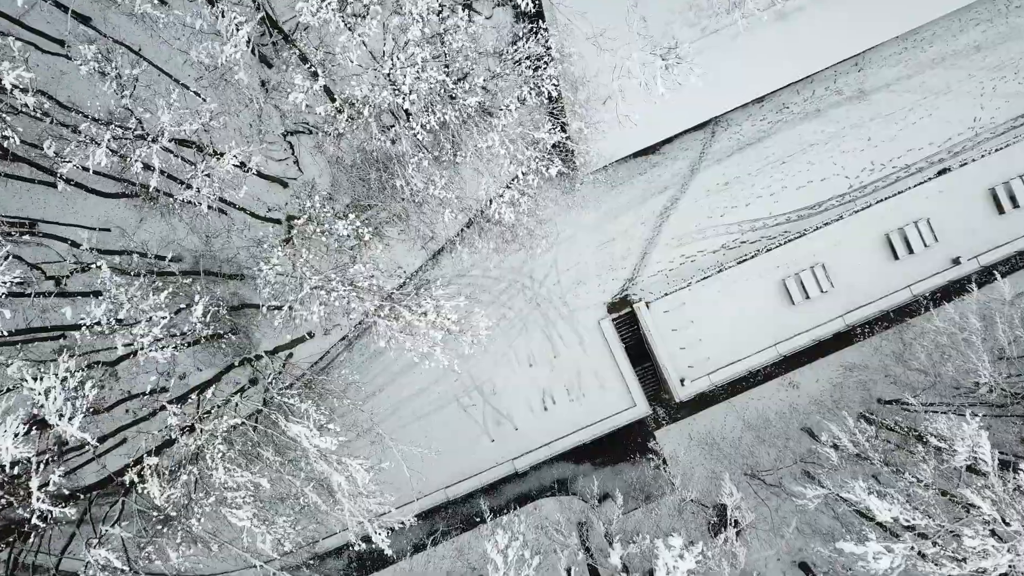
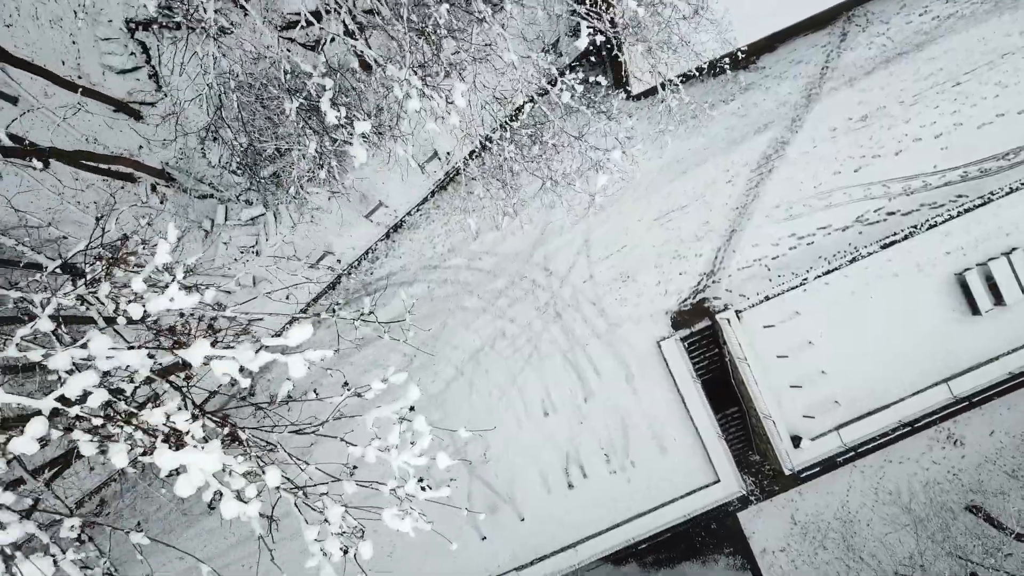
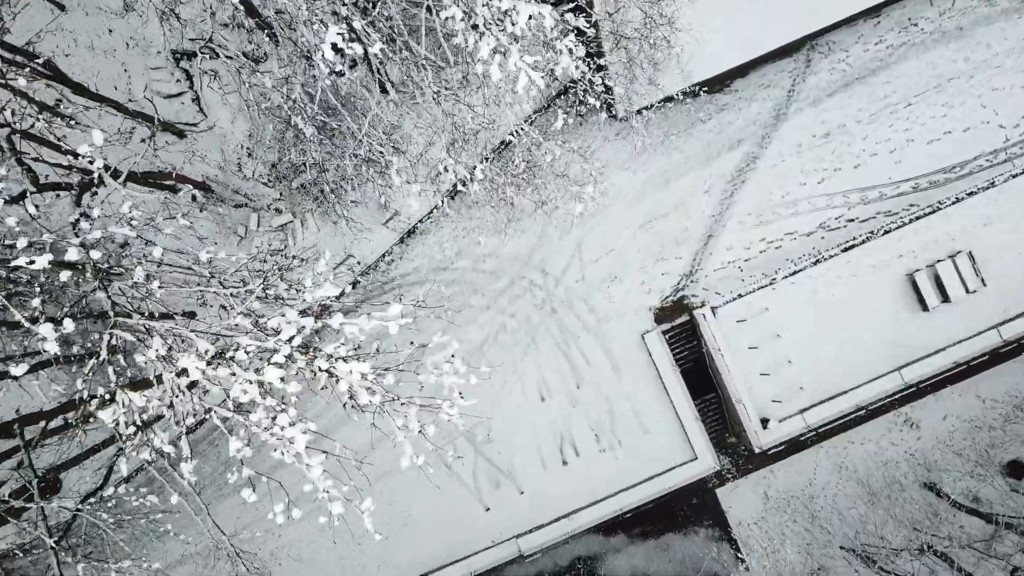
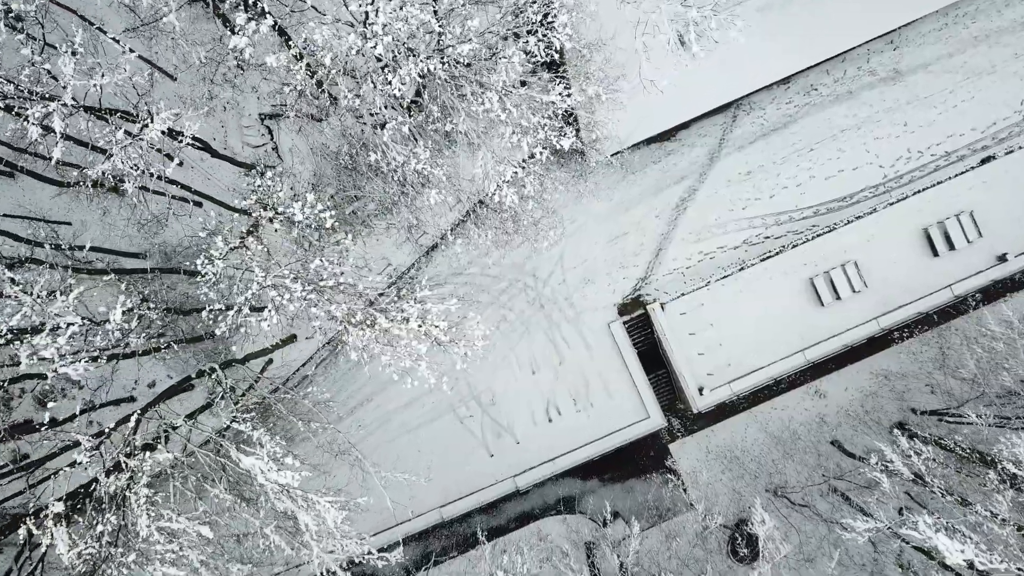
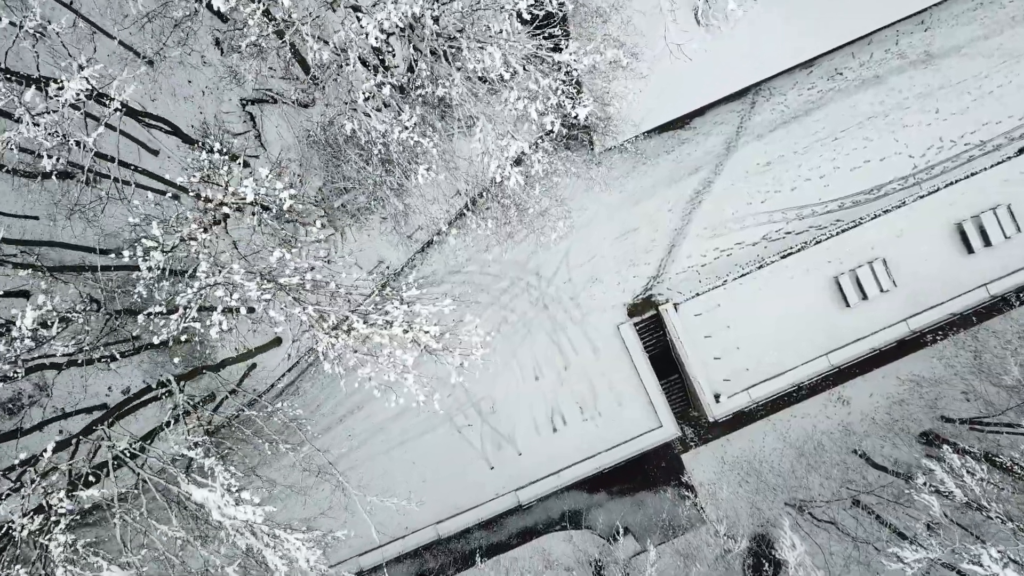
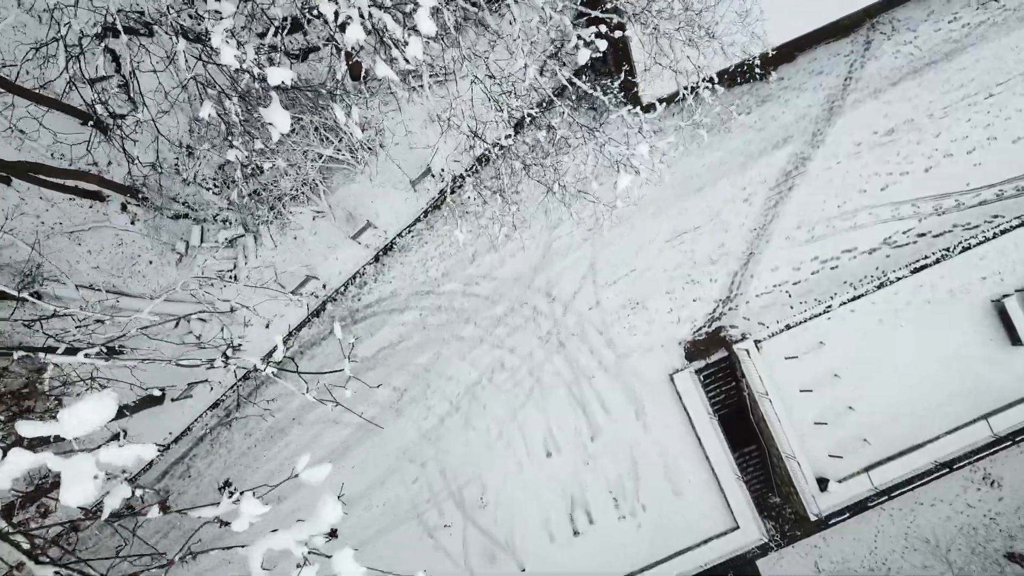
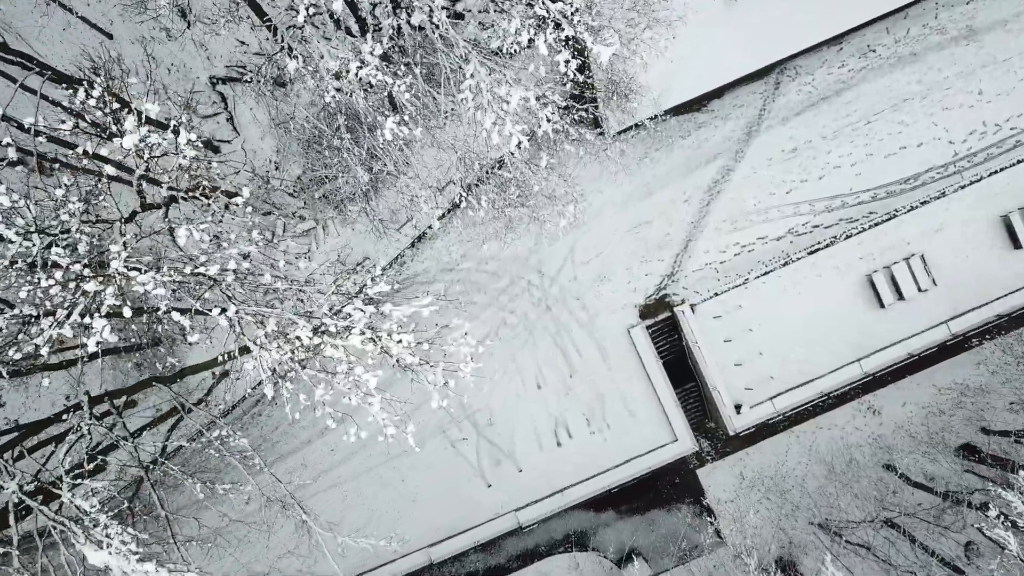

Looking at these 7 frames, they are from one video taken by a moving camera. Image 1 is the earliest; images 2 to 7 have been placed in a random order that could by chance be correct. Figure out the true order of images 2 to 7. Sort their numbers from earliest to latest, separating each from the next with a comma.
4, 5, 7, 3, 2, 6
